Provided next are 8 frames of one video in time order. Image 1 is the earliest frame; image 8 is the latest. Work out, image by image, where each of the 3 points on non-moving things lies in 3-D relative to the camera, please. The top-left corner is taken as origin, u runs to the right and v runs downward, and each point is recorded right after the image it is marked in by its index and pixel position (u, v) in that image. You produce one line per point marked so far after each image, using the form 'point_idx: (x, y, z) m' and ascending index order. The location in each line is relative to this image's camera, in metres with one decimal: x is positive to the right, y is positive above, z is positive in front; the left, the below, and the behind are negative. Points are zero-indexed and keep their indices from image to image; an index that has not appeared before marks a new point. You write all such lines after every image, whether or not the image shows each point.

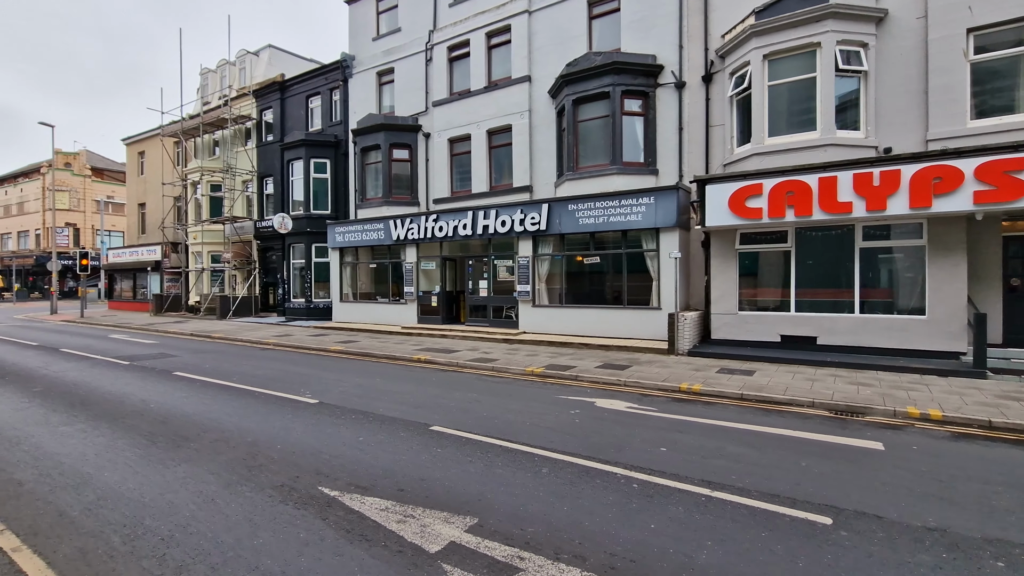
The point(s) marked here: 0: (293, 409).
0: (-3.0, -1.7, +7.2) m
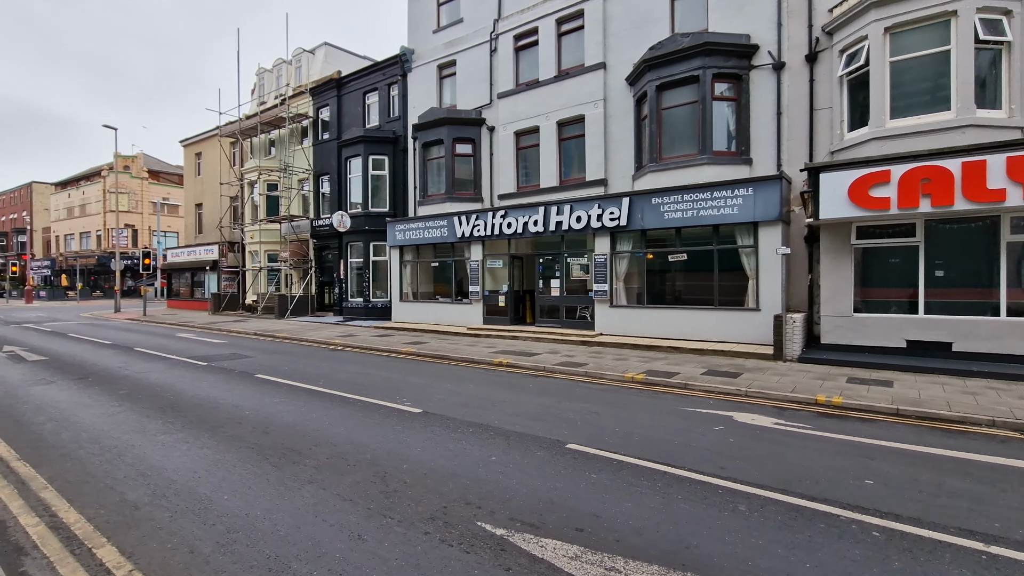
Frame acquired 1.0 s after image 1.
0: (-1.4, -1.7, +6.5) m
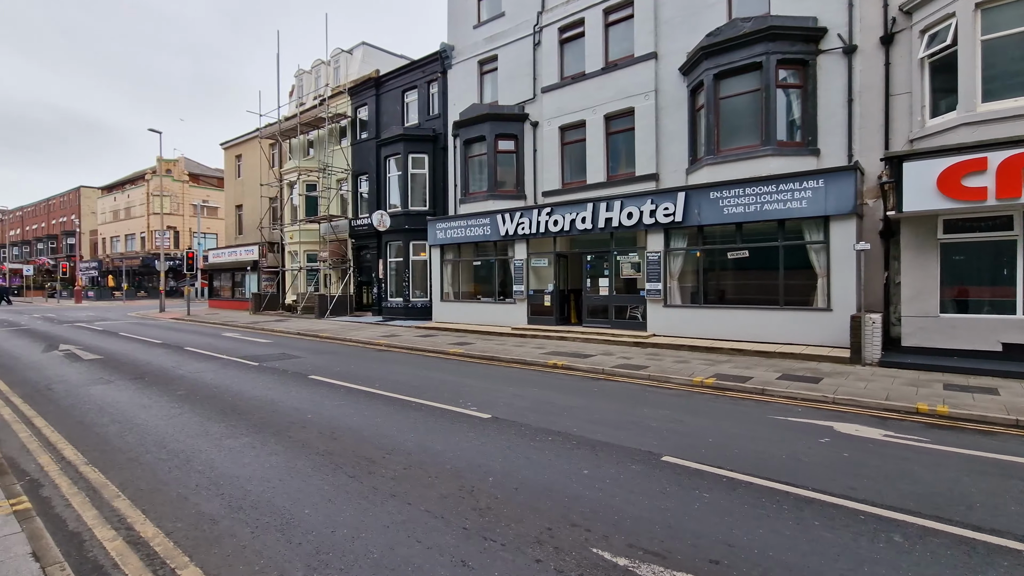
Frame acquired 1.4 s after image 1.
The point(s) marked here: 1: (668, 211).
0: (-0.5, -1.6, +6.2) m
1: (+4.1, +2.0, +13.4) m
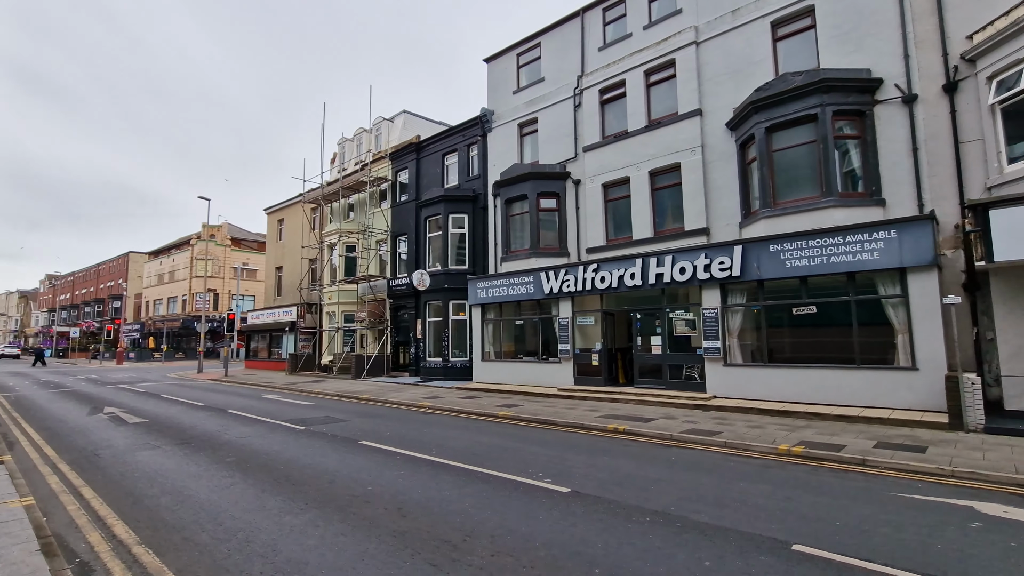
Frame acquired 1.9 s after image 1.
0: (+0.4, -2.3, +5.5) m
1: (+5.3, +0.6, +12.8) m
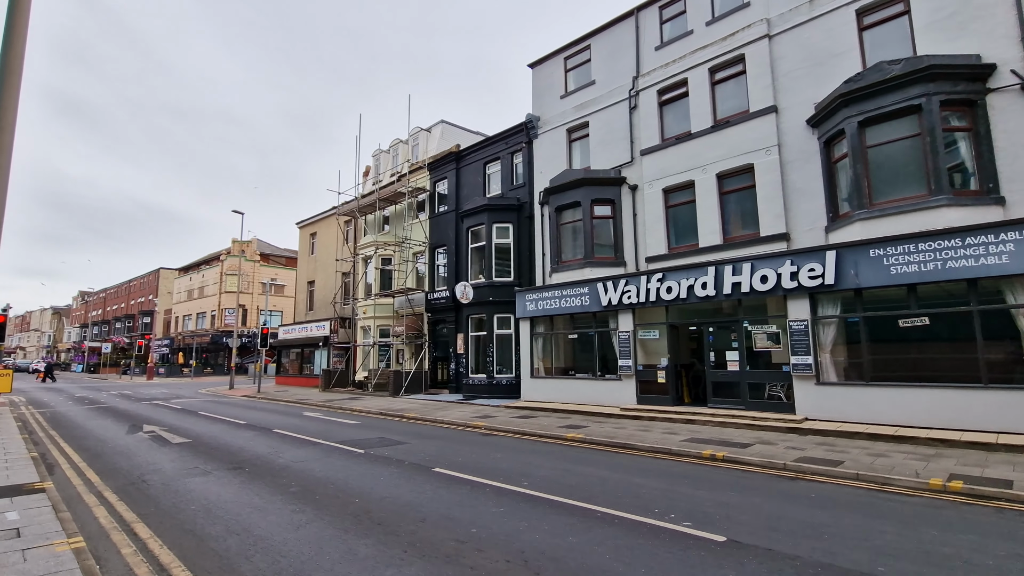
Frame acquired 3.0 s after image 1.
0: (+1.7, -2.3, +4.4) m
1: (+6.8, +0.4, +11.7) m
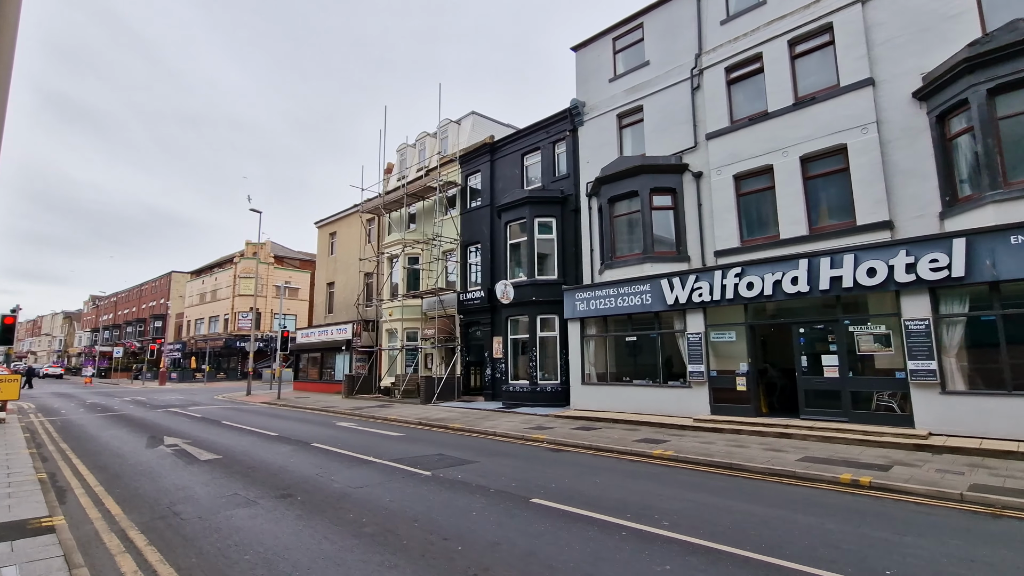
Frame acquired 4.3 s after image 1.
0: (+3.1, -2.1, +2.9) m
1: (+8.3, +0.5, +10.1) m
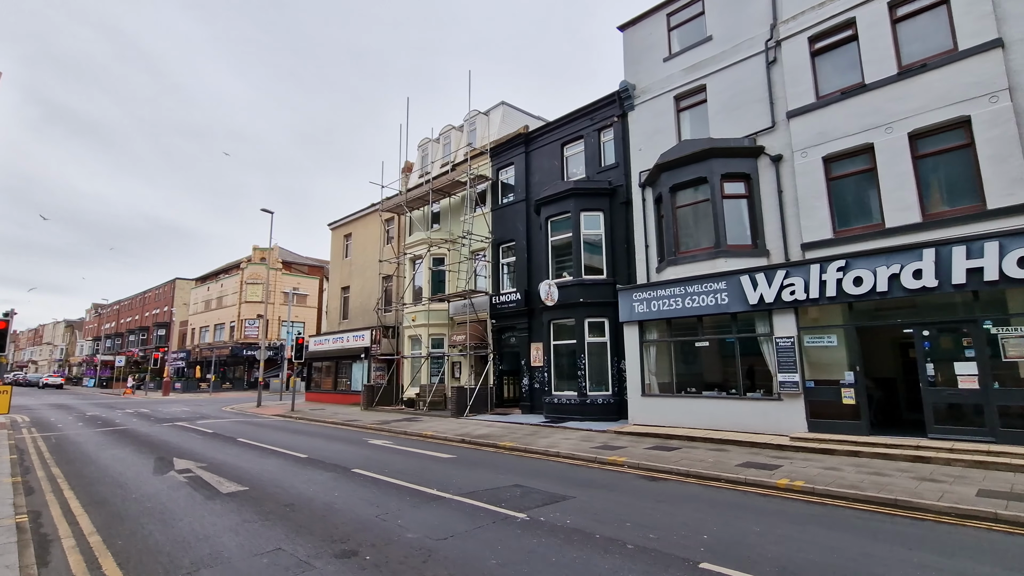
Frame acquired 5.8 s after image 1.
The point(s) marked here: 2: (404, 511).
0: (+4.5, -1.8, +1.0) m
1: (+9.7, +0.6, +8.3) m
2: (-1.3, -2.7, +6.3) m
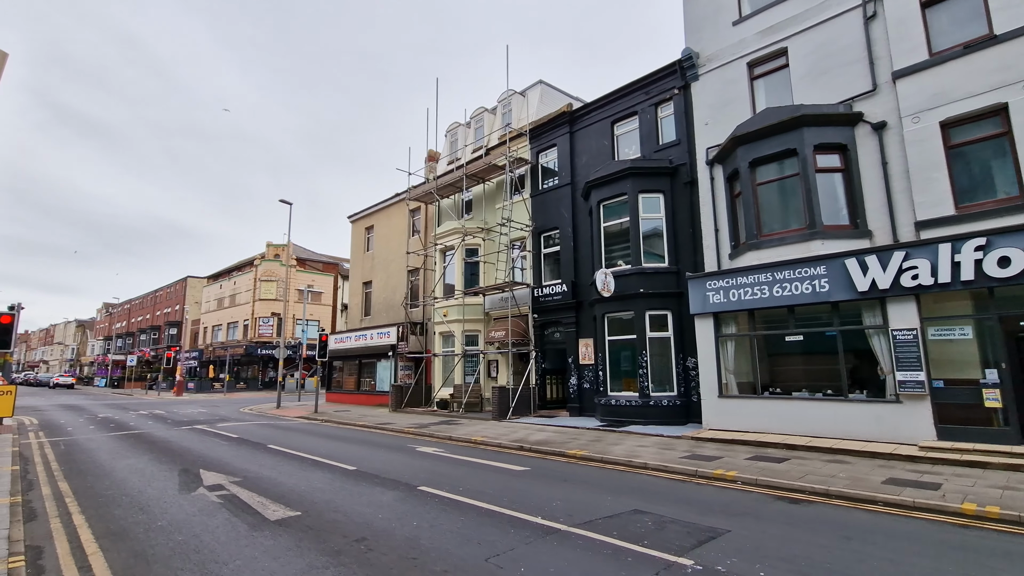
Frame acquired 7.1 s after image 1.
0: (+5.8, -1.5, -0.6) m
1: (+11.1, +0.9, +6.6) m
2: (+0.1, -2.4, +4.7) m
